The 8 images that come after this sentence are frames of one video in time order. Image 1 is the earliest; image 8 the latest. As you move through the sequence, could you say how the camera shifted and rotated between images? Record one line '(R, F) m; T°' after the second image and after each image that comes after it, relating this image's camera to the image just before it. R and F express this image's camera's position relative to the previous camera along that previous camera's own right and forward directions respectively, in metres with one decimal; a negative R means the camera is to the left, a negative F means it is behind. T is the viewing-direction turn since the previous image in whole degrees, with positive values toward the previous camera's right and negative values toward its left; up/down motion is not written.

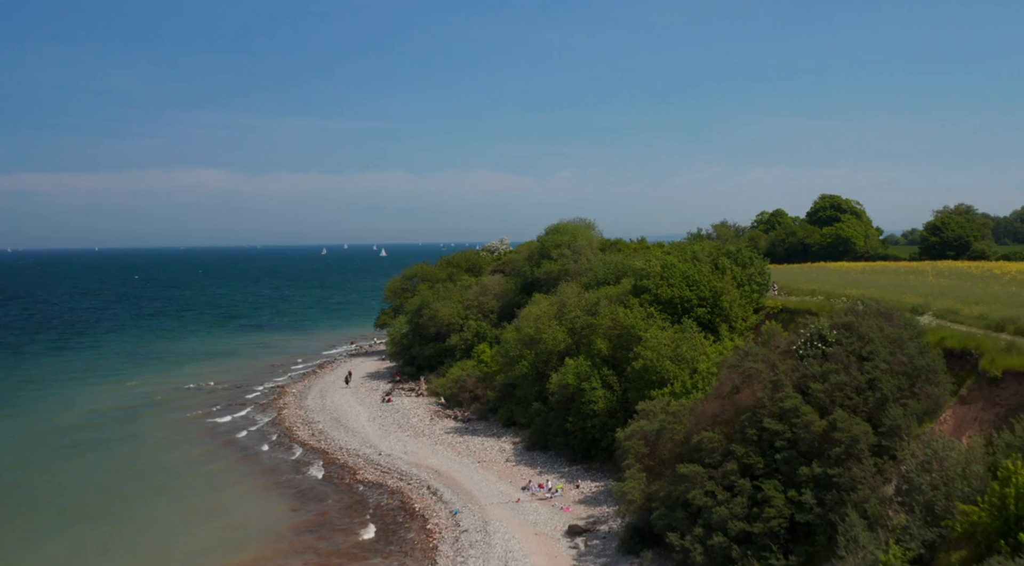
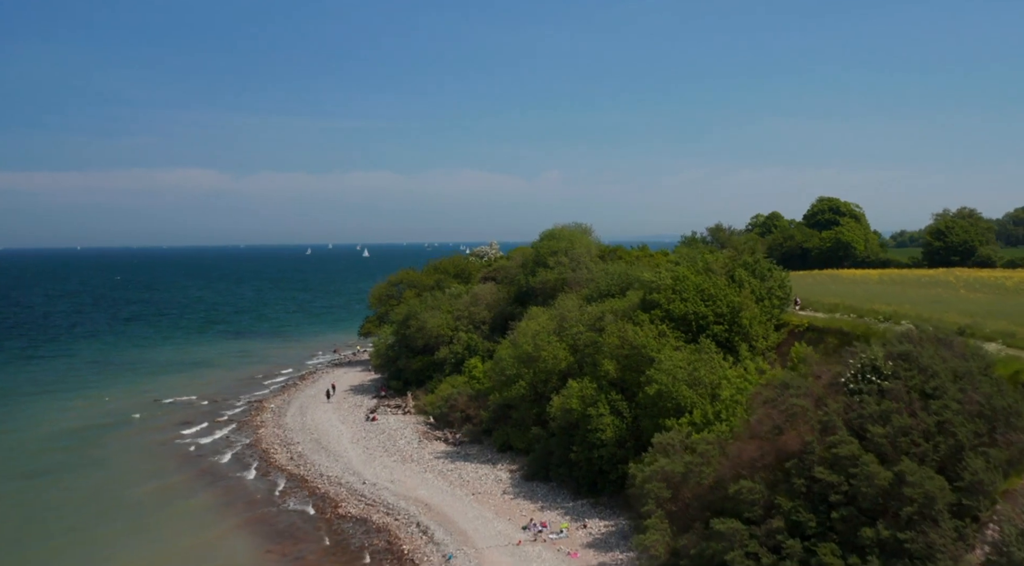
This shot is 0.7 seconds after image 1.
(-0.5, +3.1) m; +1°
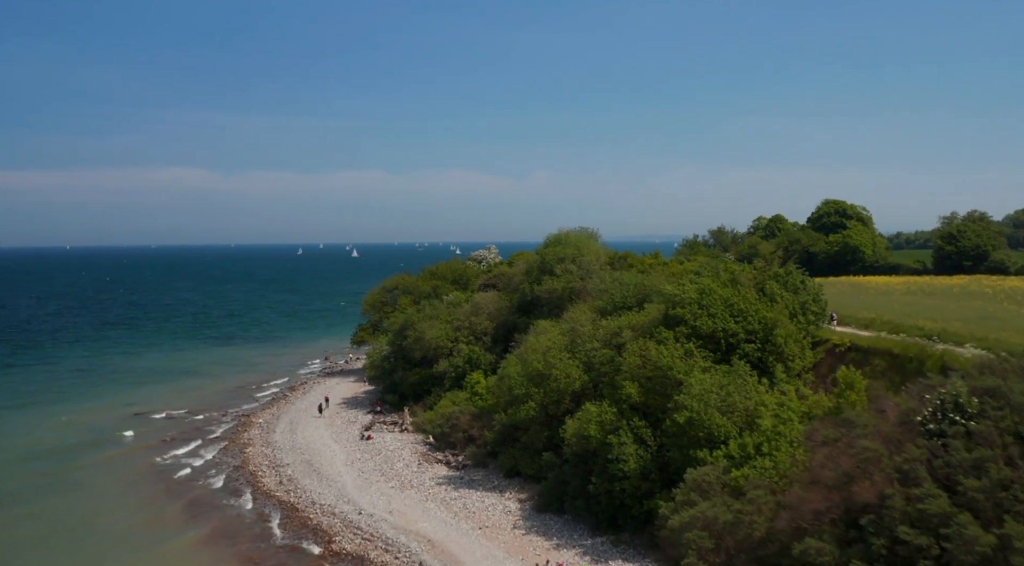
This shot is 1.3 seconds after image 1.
(-0.7, +2.7) m; +1°
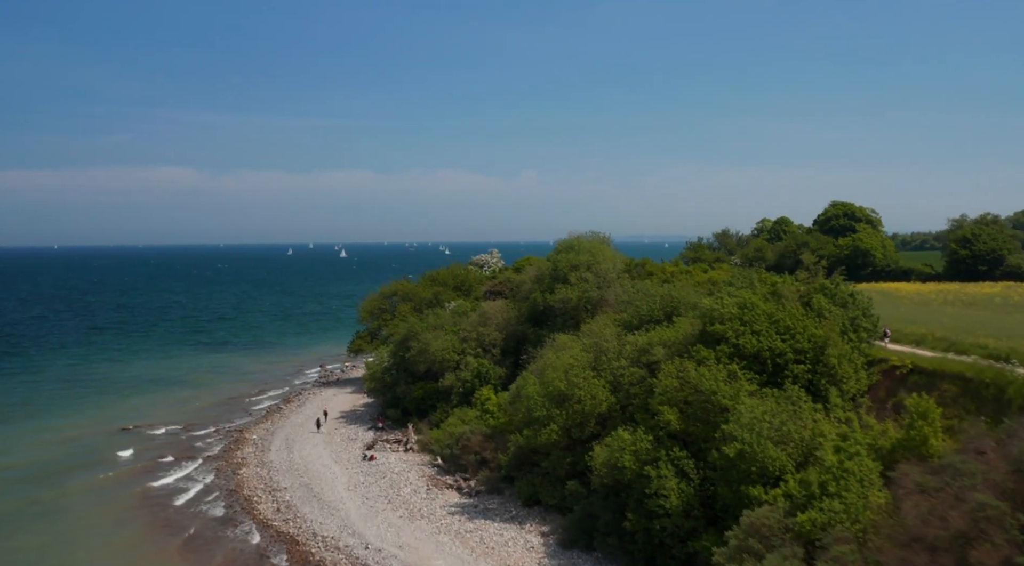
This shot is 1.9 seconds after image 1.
(-1.1, +2.6) m; +1°
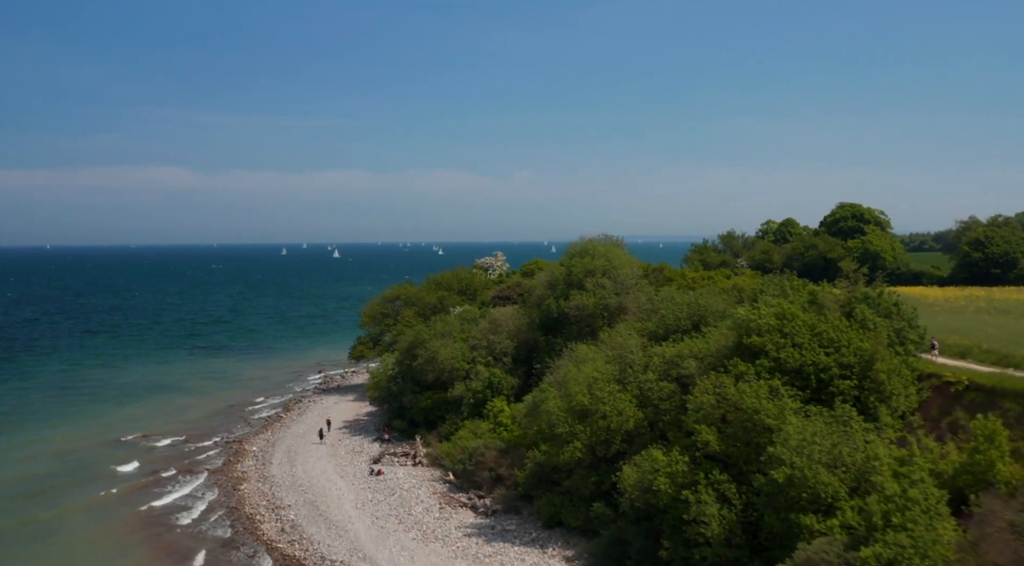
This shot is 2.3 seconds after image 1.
(-0.9, +1.7) m; 0°
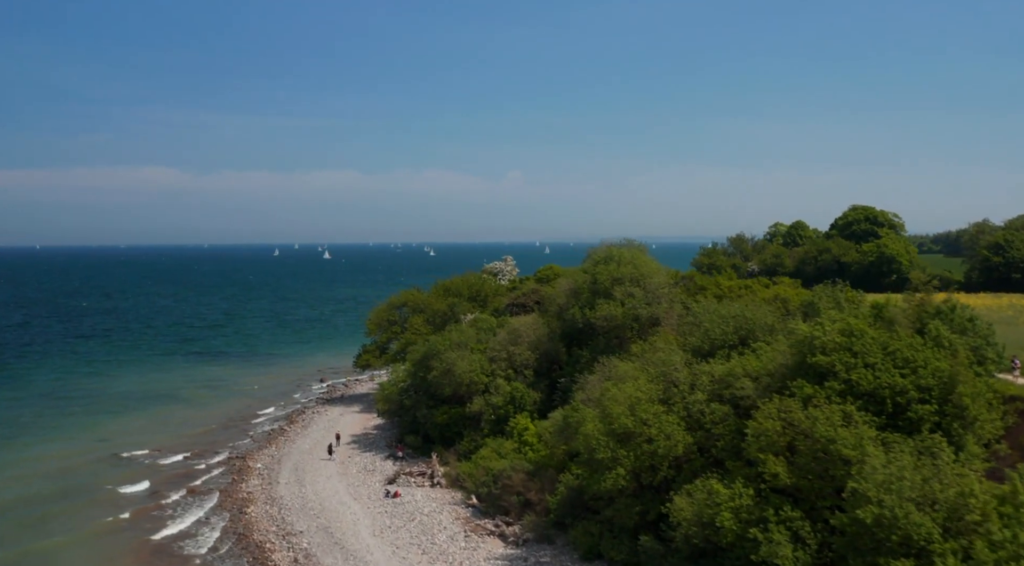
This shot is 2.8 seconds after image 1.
(-1.4, +2.2) m; +1°
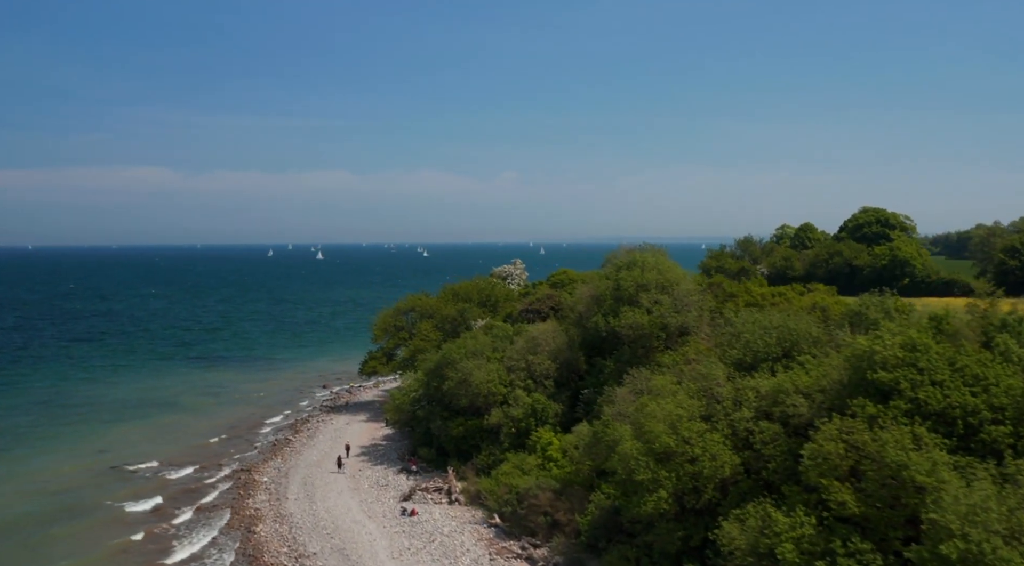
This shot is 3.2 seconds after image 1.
(-1.2, +1.6) m; 0°
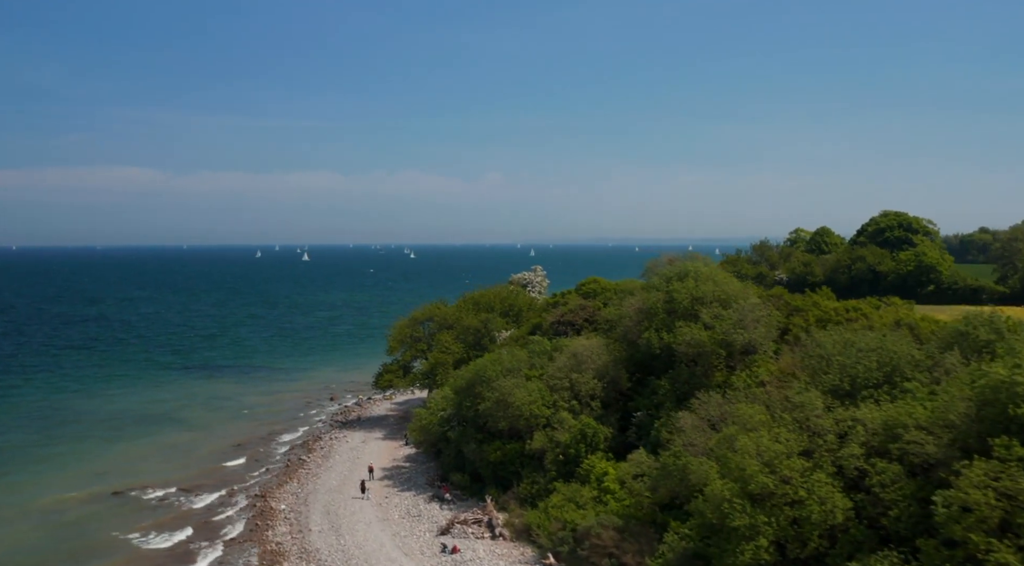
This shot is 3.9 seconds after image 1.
(-2.4, +2.9) m; +1°
